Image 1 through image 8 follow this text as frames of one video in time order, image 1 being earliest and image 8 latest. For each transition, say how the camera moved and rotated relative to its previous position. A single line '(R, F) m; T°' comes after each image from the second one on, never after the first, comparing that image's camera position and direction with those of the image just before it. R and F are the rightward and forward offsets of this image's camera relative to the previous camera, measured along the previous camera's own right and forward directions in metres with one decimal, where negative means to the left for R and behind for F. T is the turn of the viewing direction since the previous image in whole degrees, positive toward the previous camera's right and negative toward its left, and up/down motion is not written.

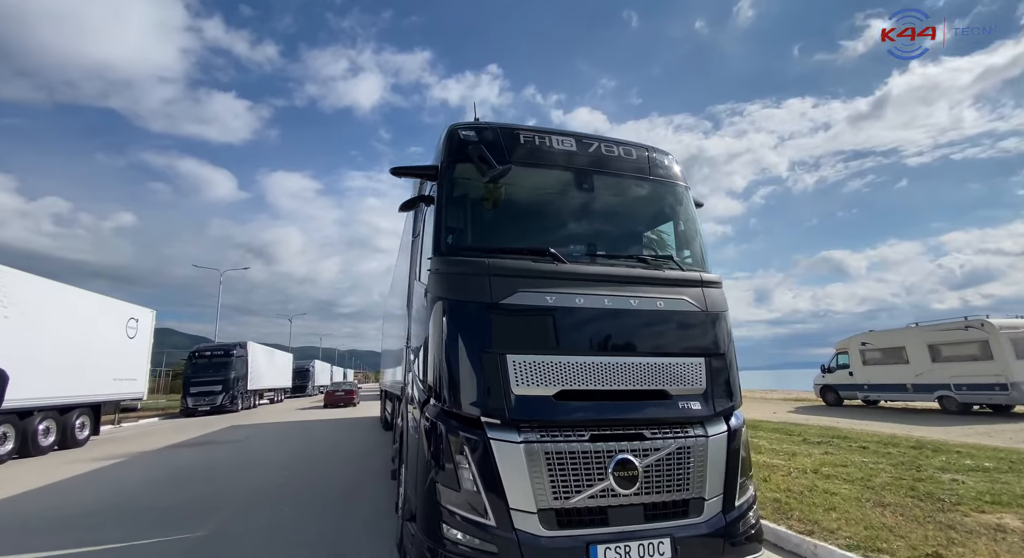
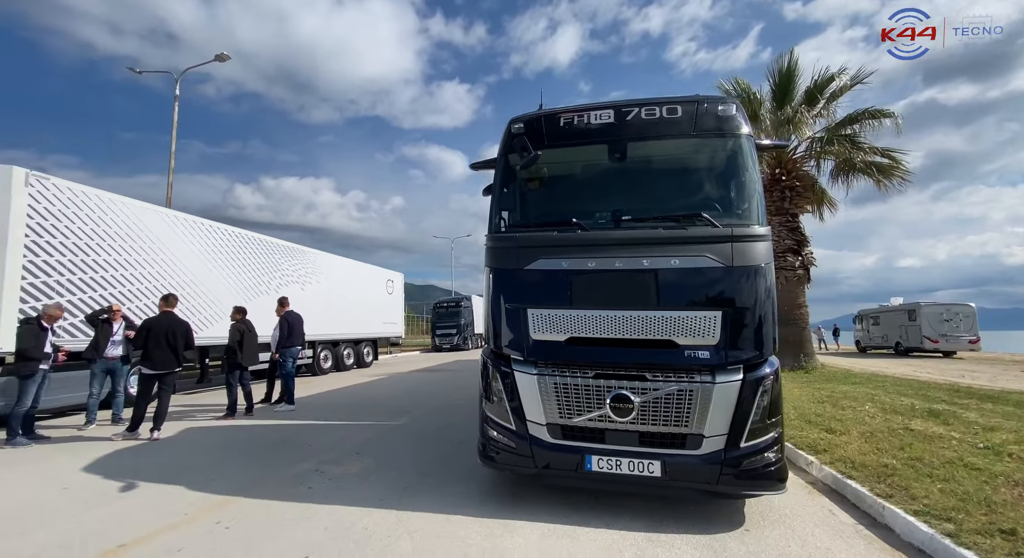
(+1.6, -0.5) m; -28°
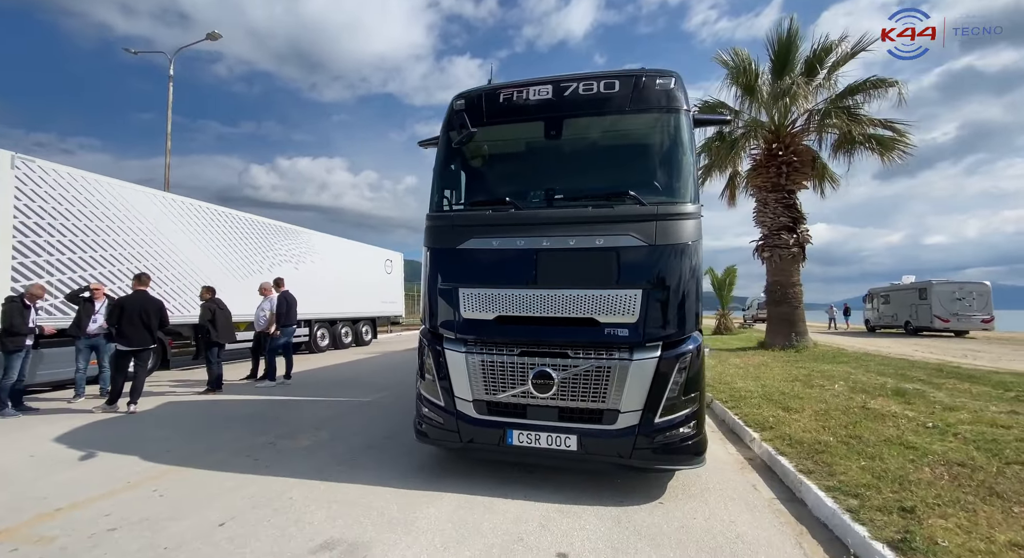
(+0.7, 0.0) m; -2°
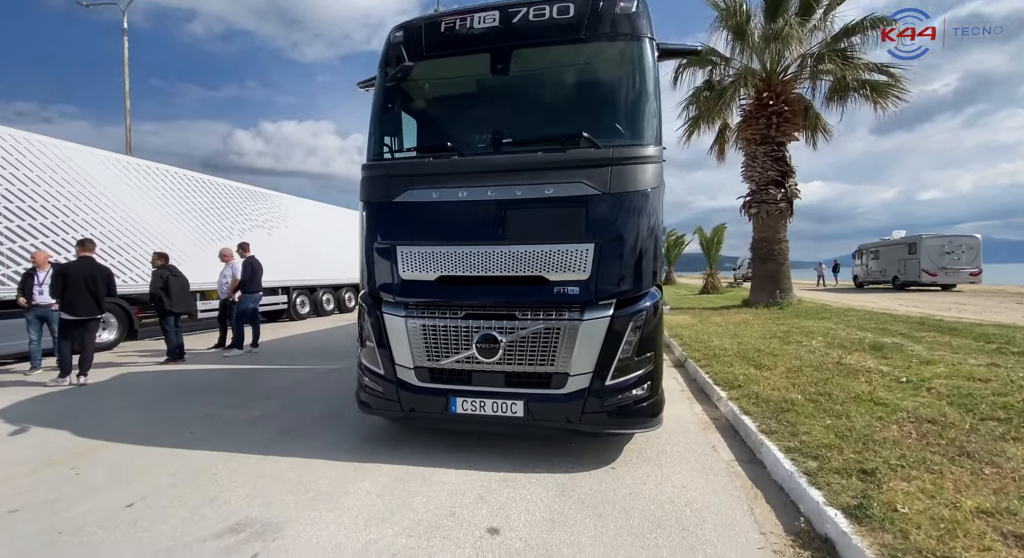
(+0.4, +0.3) m; +1°
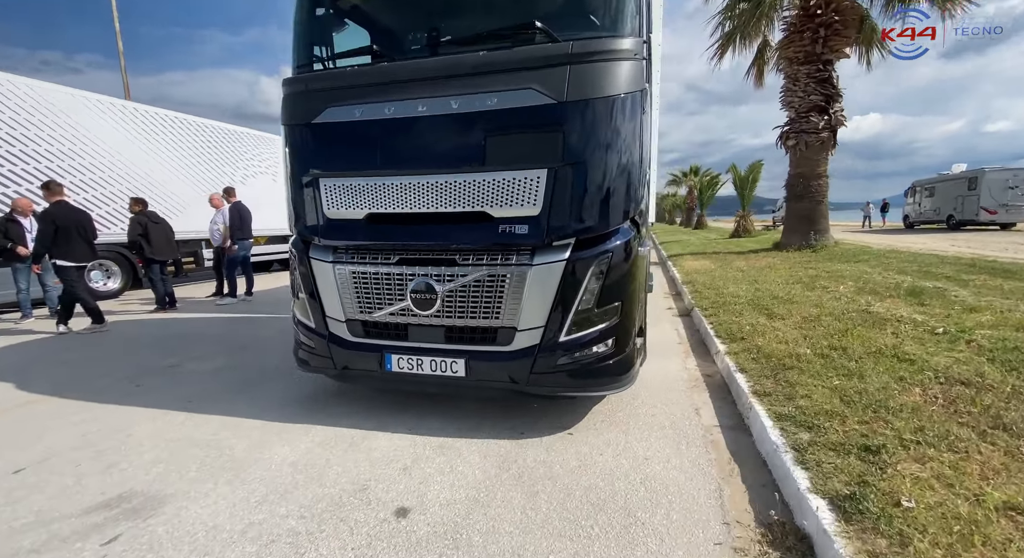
(+0.5, +0.5) m; -4°
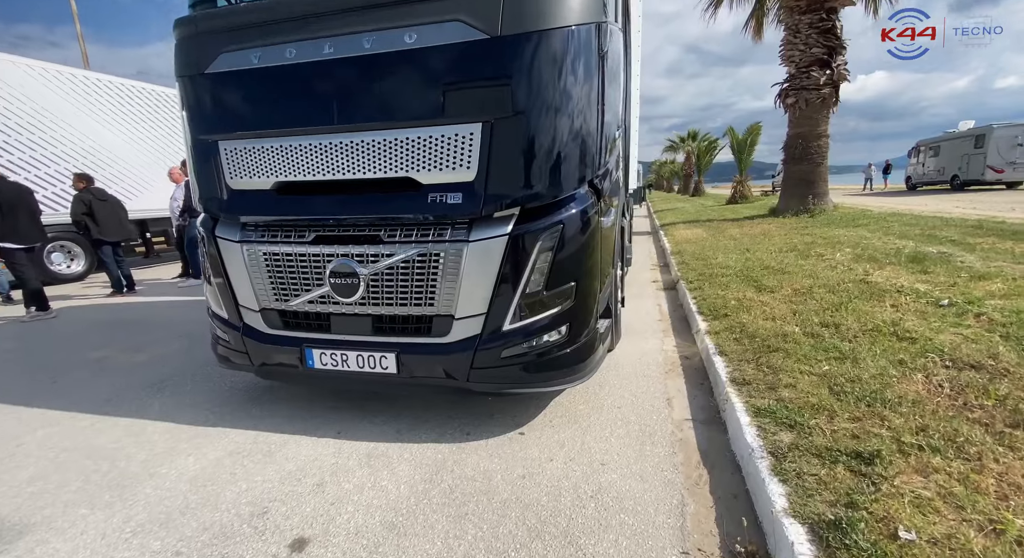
(+0.3, +0.4) m; 0°
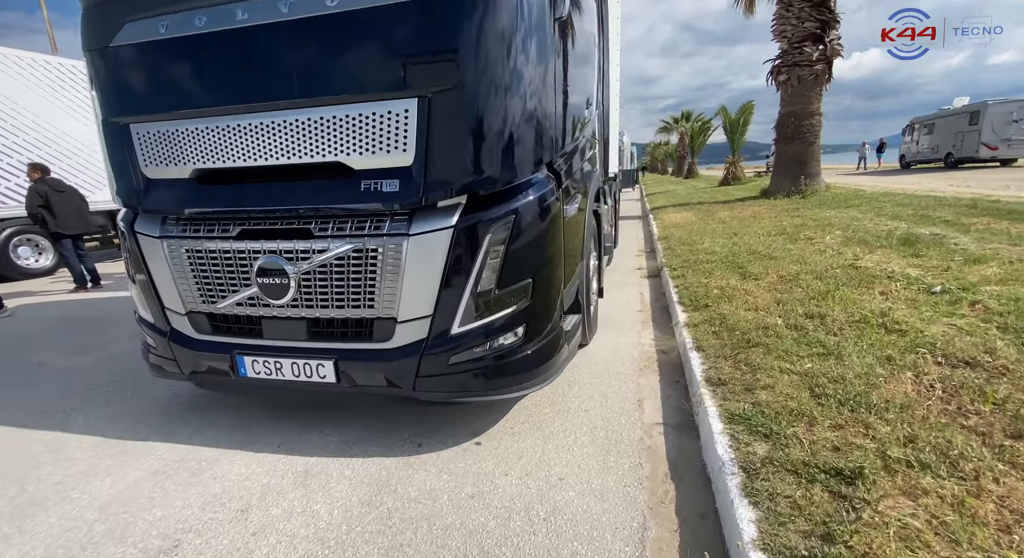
(+0.2, +0.2) m; +1°
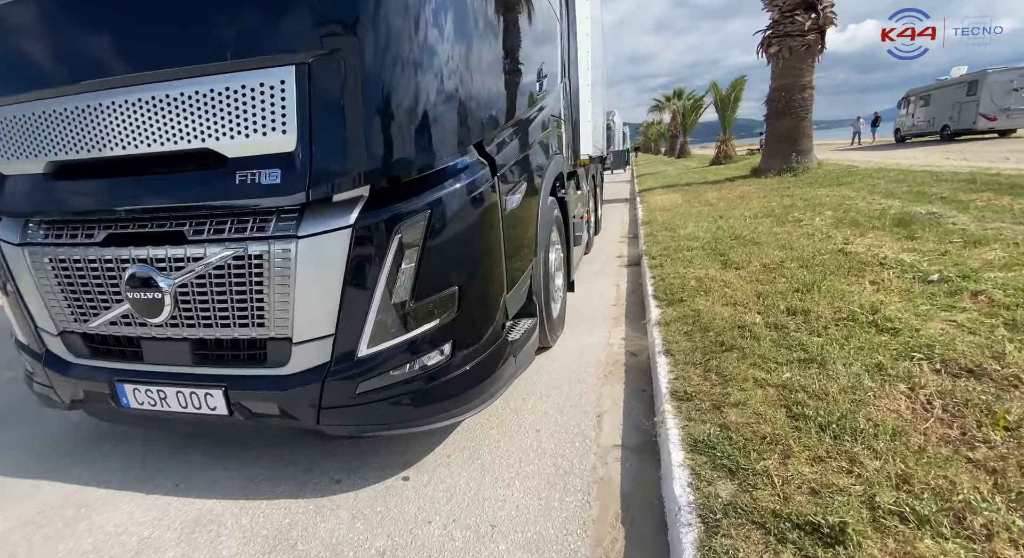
(+0.3, +0.3) m; 0°
